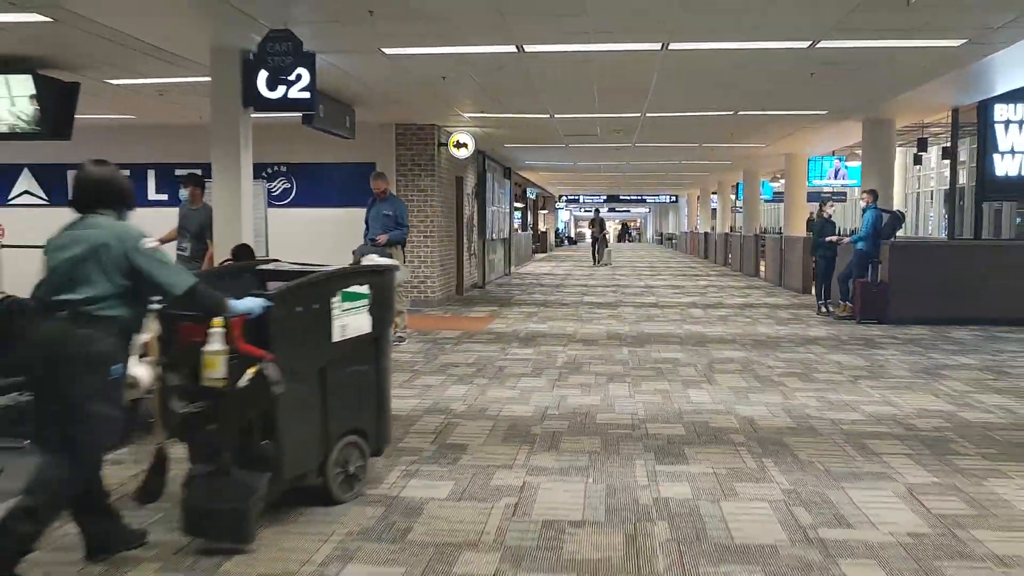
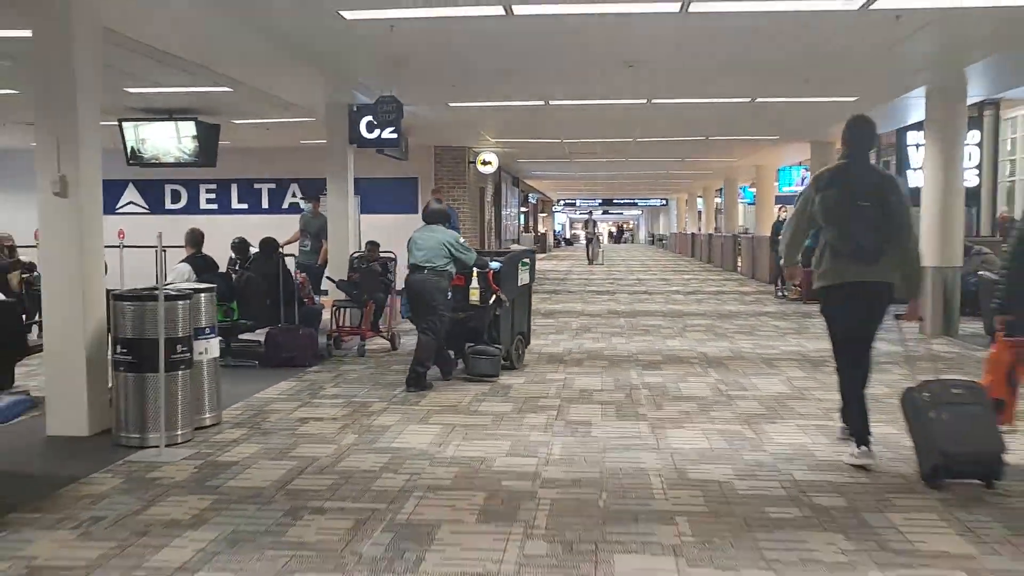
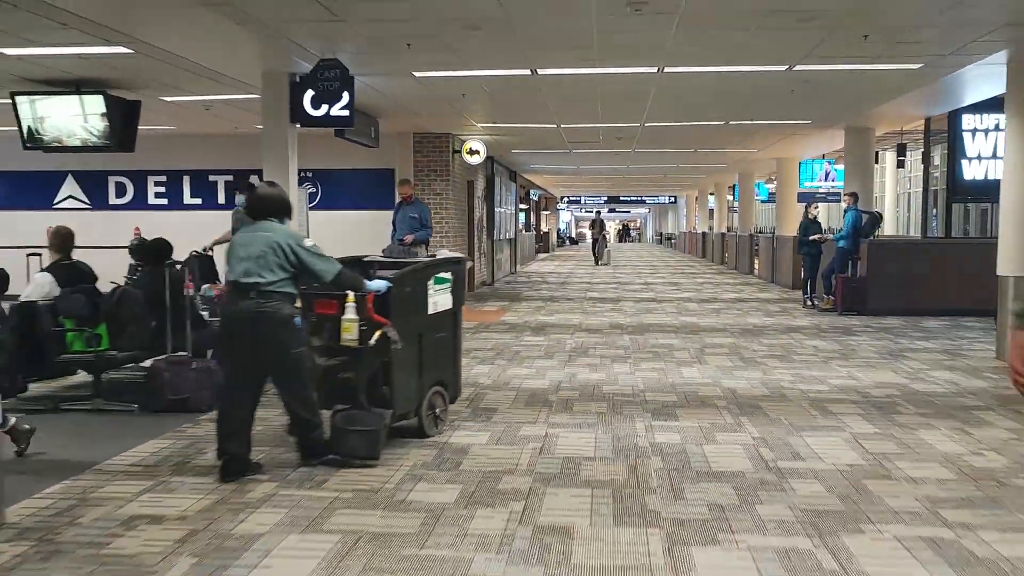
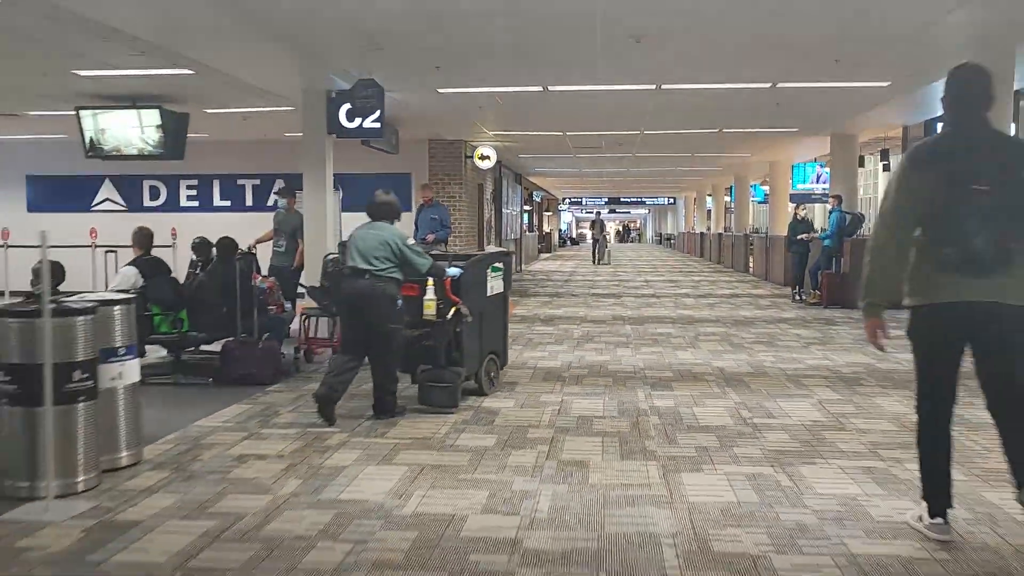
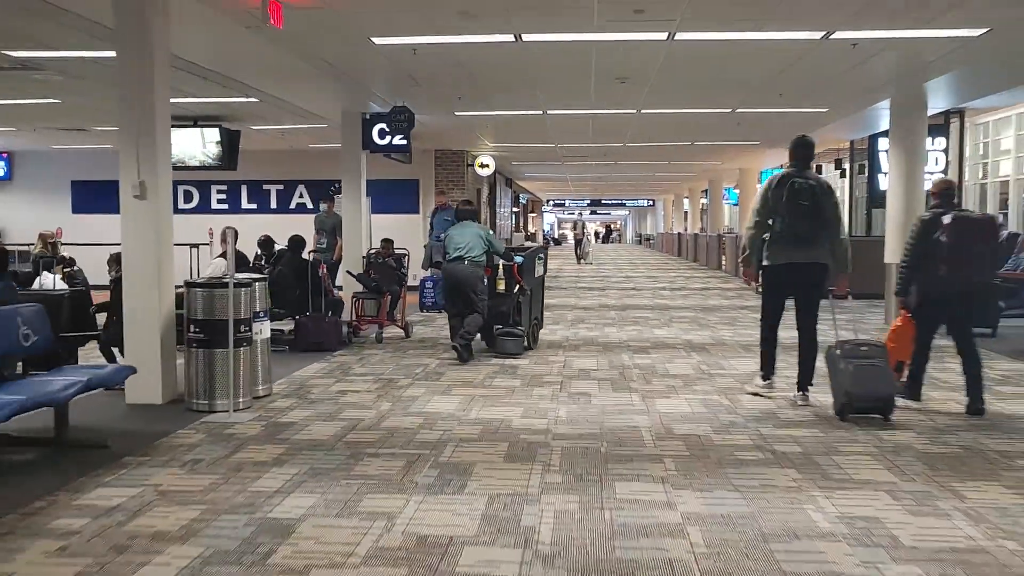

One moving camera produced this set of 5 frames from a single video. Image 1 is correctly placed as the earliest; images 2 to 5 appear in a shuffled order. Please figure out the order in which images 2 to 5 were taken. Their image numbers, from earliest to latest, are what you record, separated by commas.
3, 4, 2, 5
